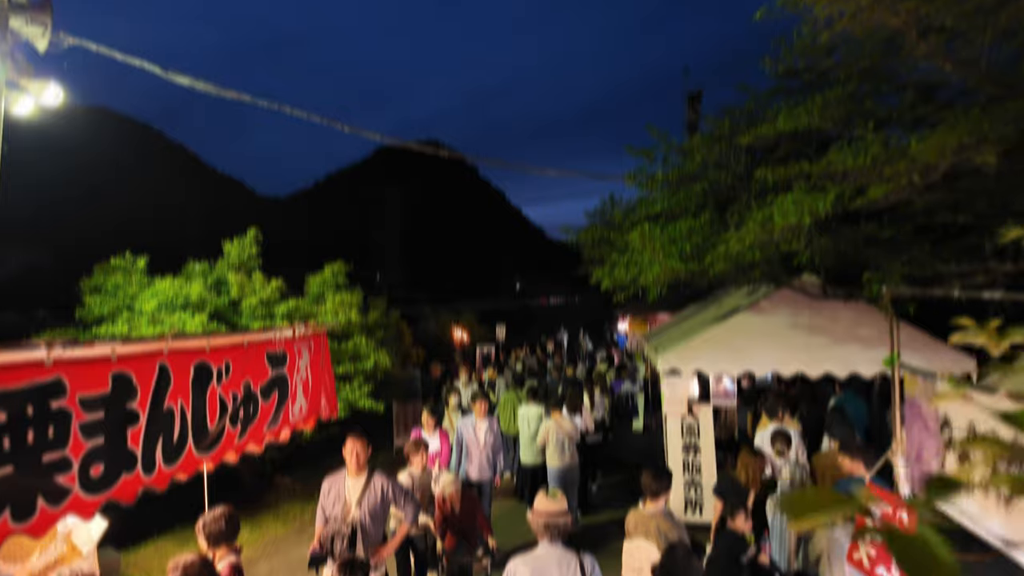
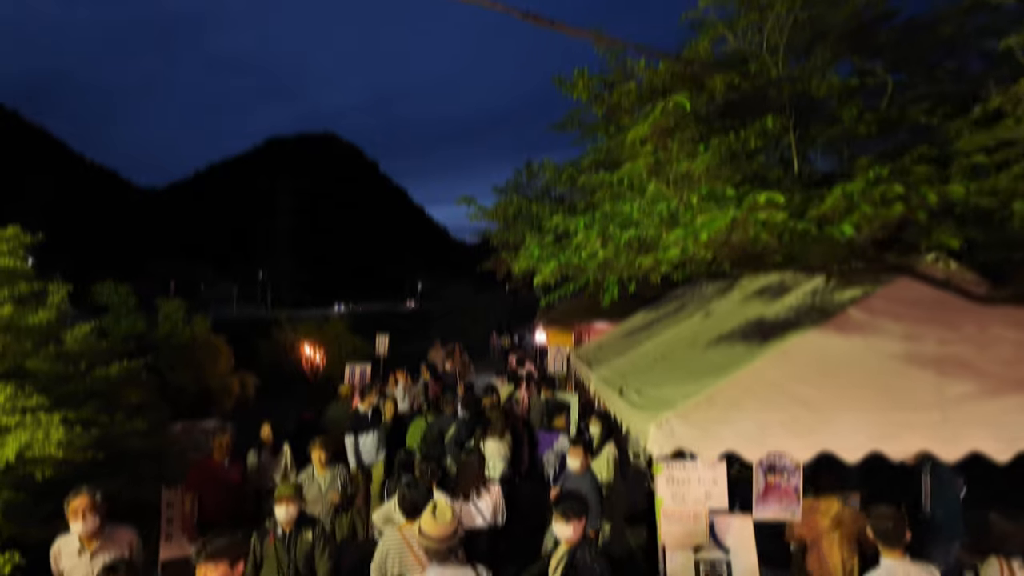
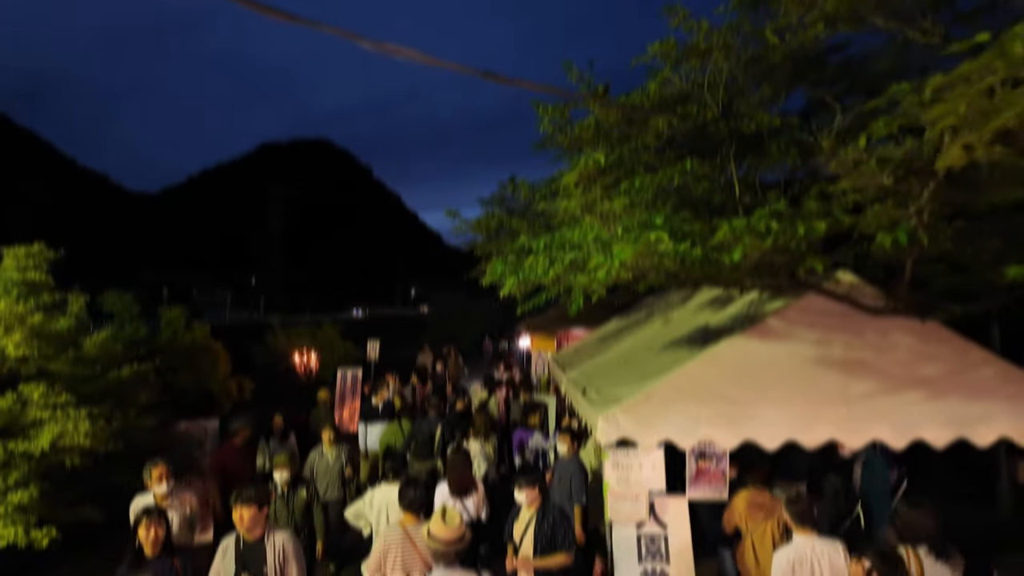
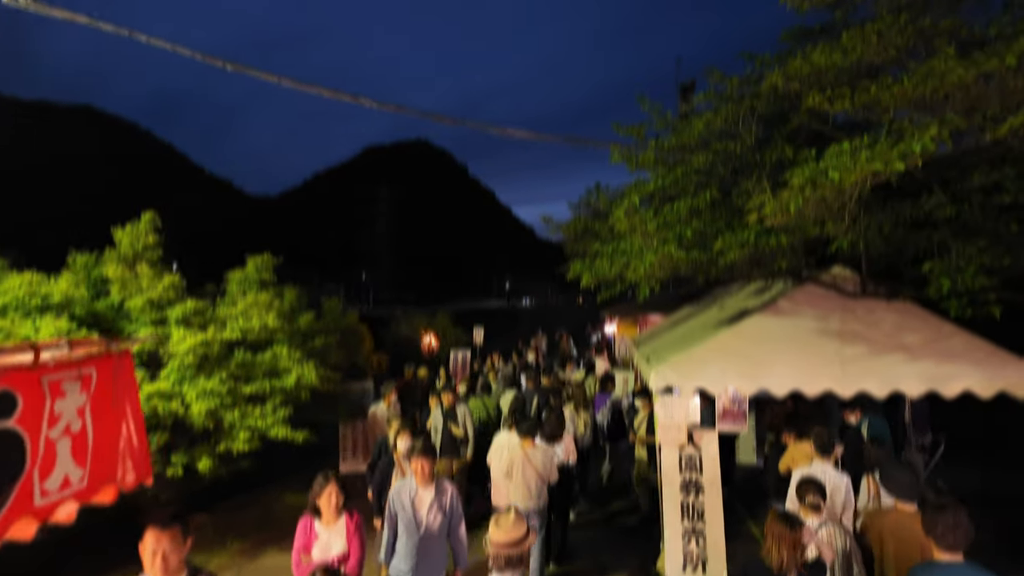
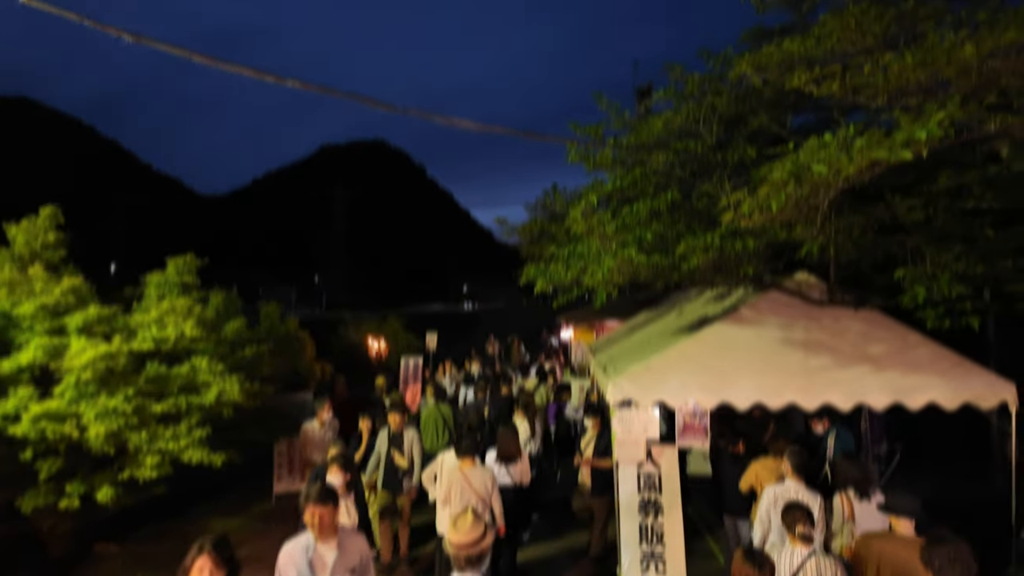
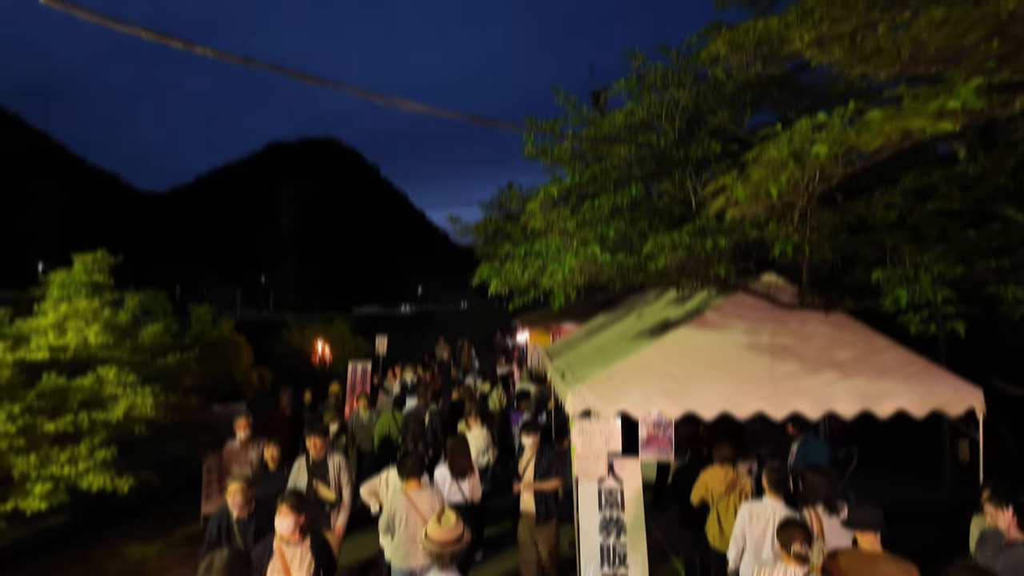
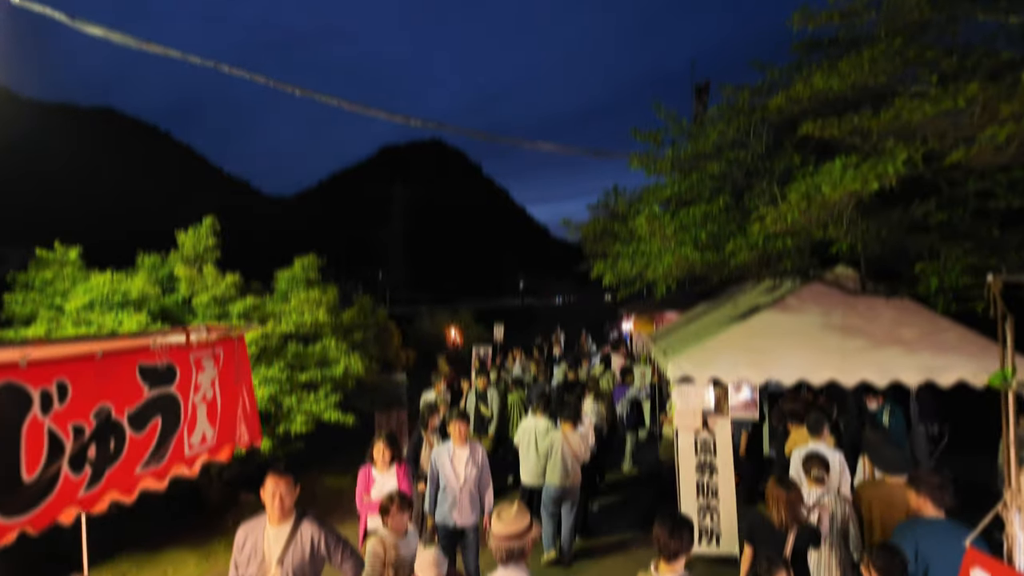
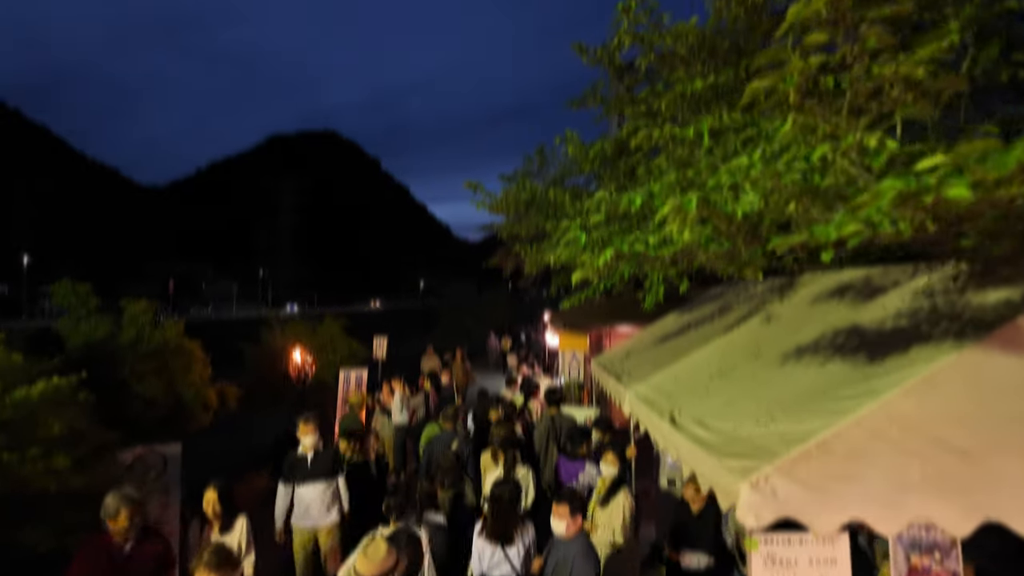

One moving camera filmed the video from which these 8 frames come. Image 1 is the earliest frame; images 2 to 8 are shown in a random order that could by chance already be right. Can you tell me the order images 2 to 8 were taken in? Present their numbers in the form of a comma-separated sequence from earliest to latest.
7, 4, 5, 6, 3, 2, 8
